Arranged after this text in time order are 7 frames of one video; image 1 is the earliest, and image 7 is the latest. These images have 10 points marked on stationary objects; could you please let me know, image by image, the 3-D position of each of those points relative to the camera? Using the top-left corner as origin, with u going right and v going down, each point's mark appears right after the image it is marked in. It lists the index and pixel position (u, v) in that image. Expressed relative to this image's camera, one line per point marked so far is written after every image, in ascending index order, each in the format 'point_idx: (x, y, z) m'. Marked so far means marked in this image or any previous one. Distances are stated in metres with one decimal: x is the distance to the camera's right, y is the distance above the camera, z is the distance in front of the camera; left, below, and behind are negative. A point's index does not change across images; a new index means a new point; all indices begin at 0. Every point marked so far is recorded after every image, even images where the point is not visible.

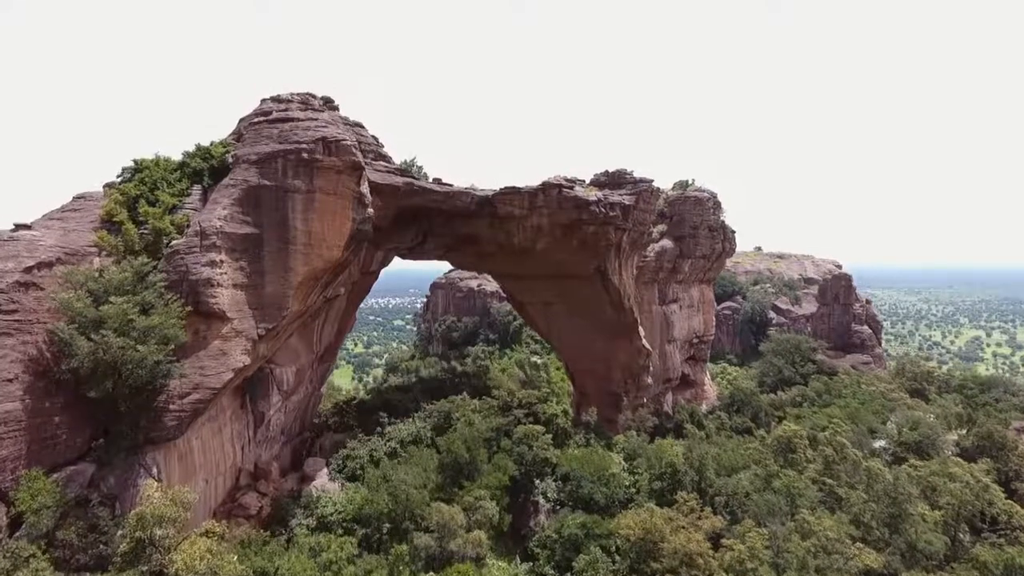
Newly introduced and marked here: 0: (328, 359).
0: (-5.6, -2.1, +18.3) m
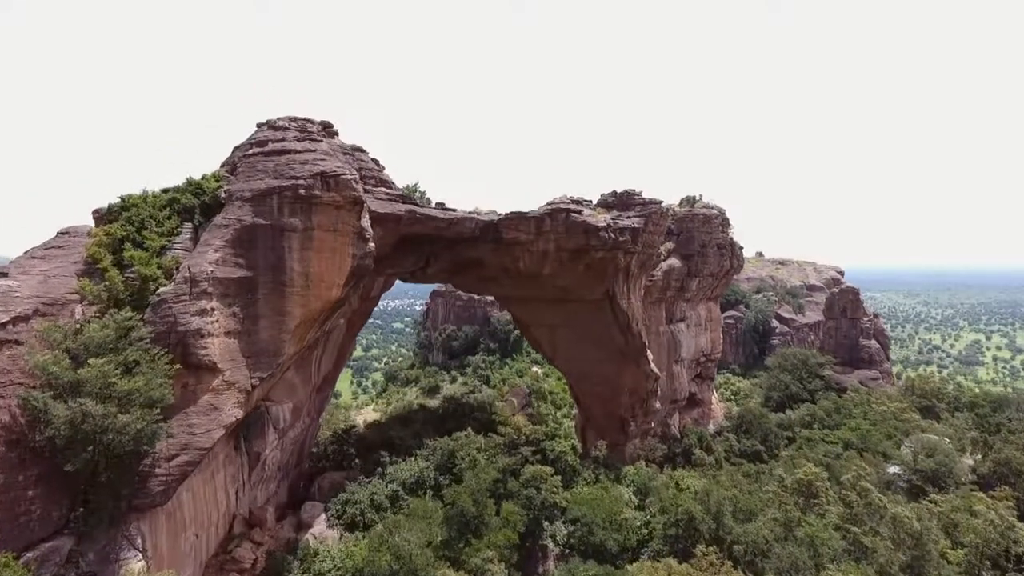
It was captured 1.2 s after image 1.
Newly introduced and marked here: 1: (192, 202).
0: (-5.4, -2.9, +17.6) m
1: (-5.7, +1.5, +10.8) m
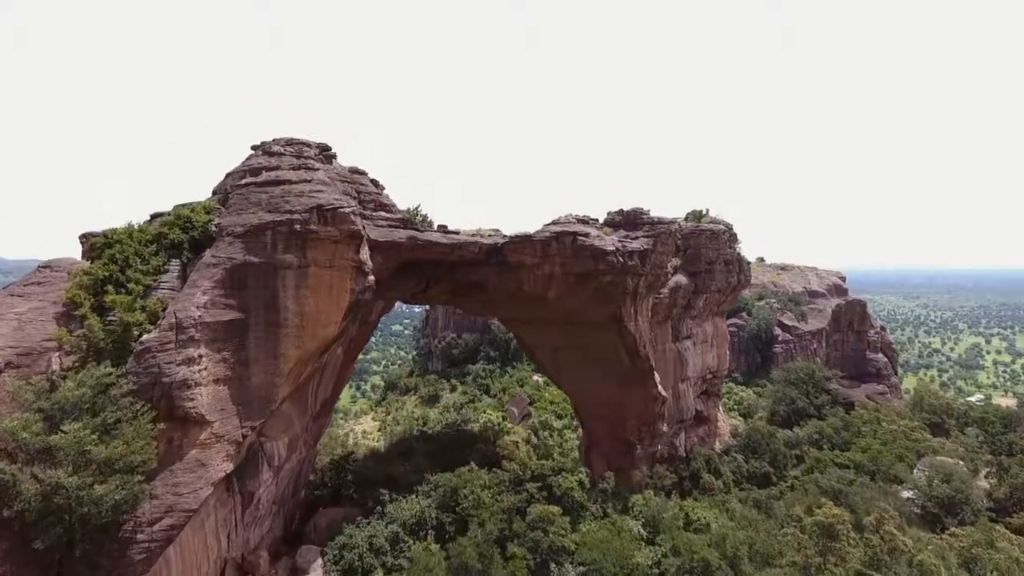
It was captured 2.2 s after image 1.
0: (-5.3, -3.6, +17.0) m
1: (-5.5, +0.9, +10.2) m
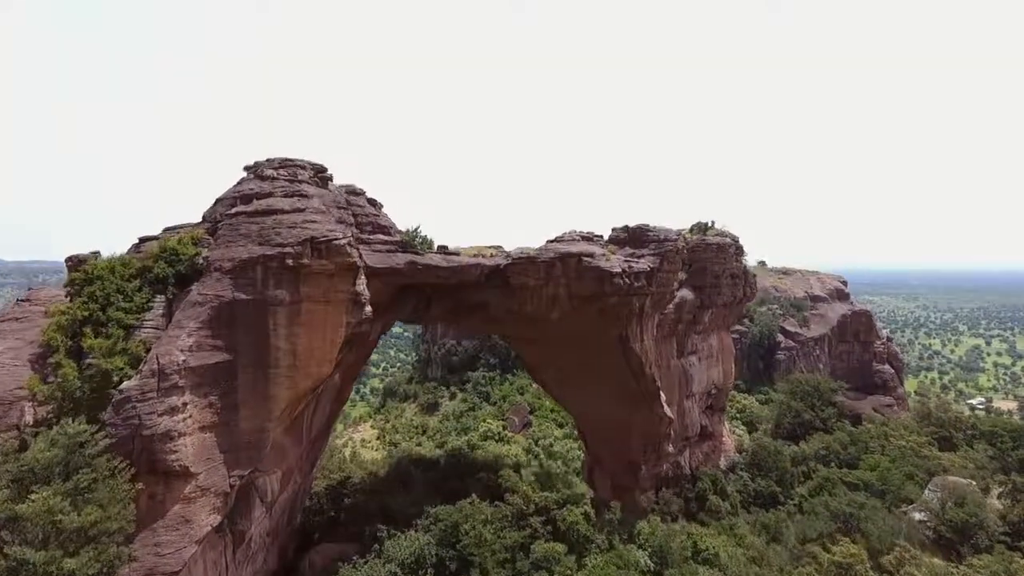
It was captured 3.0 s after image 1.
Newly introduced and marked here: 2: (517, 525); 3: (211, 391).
0: (-5.2, -4.2, +16.4) m
1: (-5.5, +0.3, +9.6) m
2: (+0.1, -5.4, +14.1) m
3: (-4.4, -1.5, +8.9) m
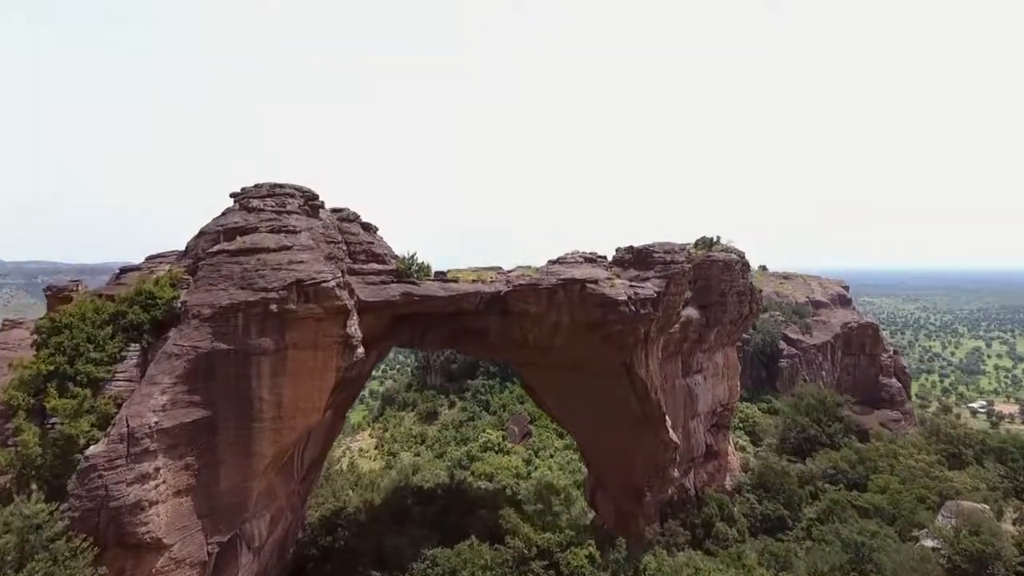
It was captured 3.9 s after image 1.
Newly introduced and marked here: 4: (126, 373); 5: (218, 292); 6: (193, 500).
0: (-5.2, -4.9, +15.7) m
1: (-5.4, -0.4, +8.9) m
2: (+0.1, -6.1, +13.4) m
3: (-4.4, -2.2, +8.2) m
4: (-5.4, -1.2, +8.5) m
5: (-4.3, -0.1, +8.9) m
6: (-4.3, -2.9, +8.3) m
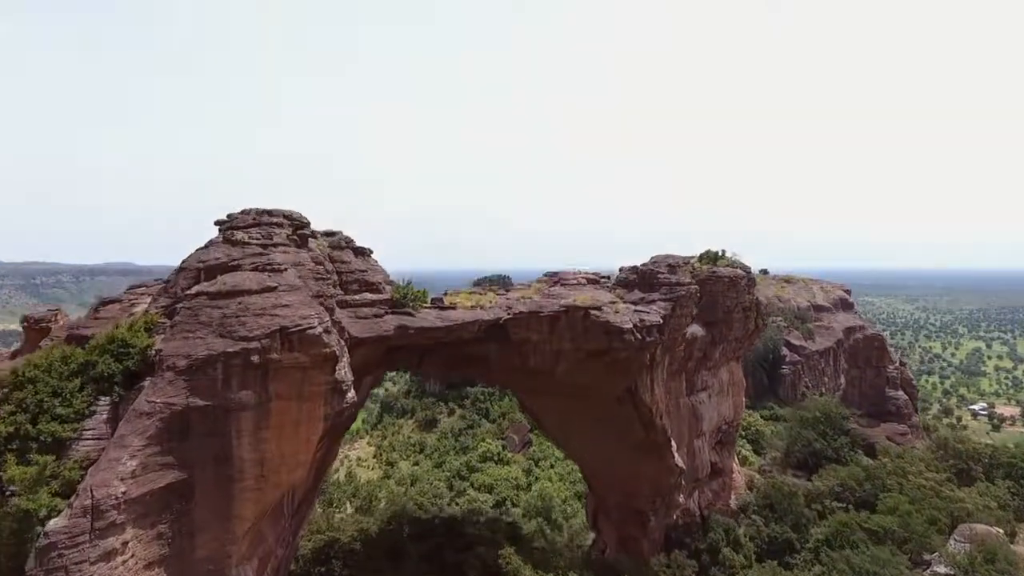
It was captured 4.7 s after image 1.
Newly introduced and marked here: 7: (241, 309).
0: (-5.2, -5.6, +15.1) m
1: (-5.4, -1.1, +8.3) m
2: (+0.2, -6.8, +12.8) m
3: (-4.4, -2.8, +7.6) m
4: (-5.4, -1.8, +7.8) m
5: (-4.3, -0.7, +8.3) m
6: (-4.3, -3.5, +7.6) m
7: (-3.8, -0.3, +8.5) m
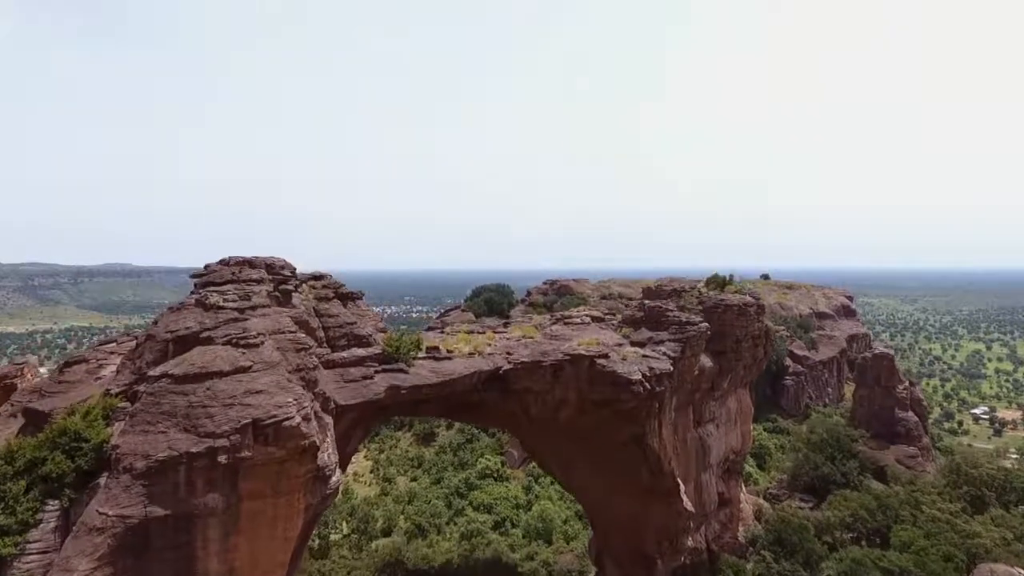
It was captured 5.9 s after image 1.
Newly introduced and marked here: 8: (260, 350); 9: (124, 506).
0: (-5.2, -6.6, +14.1) m
1: (-5.4, -2.1, +7.3) m
2: (+0.2, -7.8, +11.8) m
3: (-4.4, -3.9, +6.6) m
4: (-5.4, -2.9, +6.9) m
5: (-4.3, -1.8, +7.4) m
6: (-4.3, -4.6, +6.7) m
7: (-3.8, -1.4, +7.6) m
8: (-3.6, -0.8, +8.6) m
9: (-4.4, -2.4, +6.9) m
